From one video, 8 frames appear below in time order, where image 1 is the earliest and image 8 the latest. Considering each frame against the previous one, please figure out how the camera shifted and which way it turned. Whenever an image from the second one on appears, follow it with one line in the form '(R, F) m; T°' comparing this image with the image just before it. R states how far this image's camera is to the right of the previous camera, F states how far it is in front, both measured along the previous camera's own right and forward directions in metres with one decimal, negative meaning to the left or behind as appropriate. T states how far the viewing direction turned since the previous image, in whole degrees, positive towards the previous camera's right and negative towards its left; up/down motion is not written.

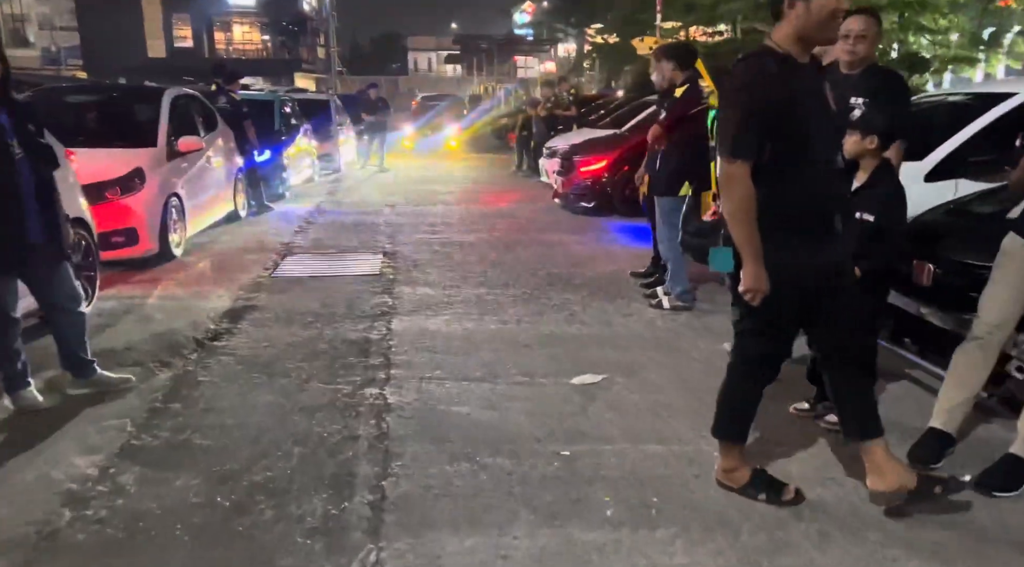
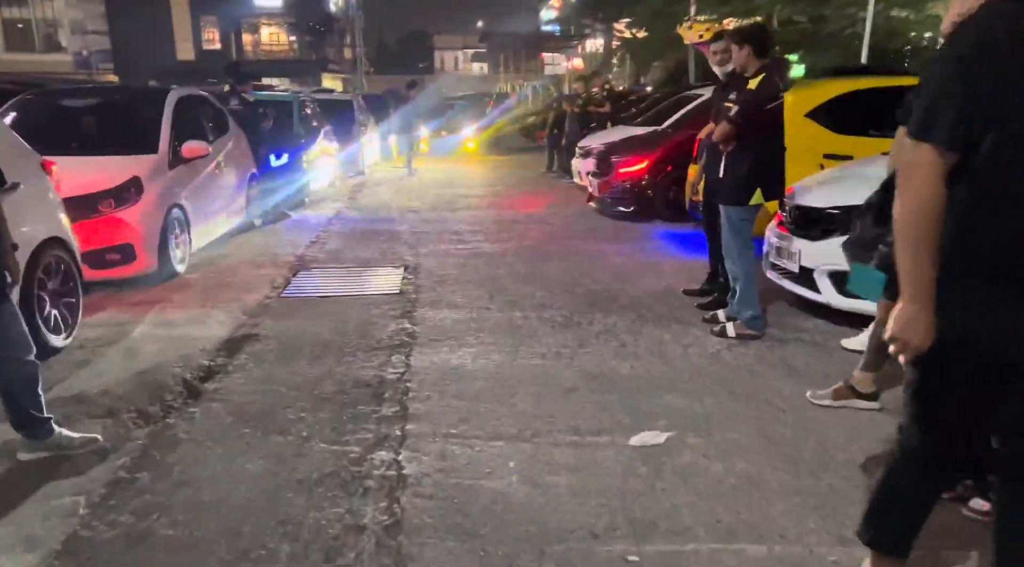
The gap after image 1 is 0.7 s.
(-0.1, +0.8) m; -2°
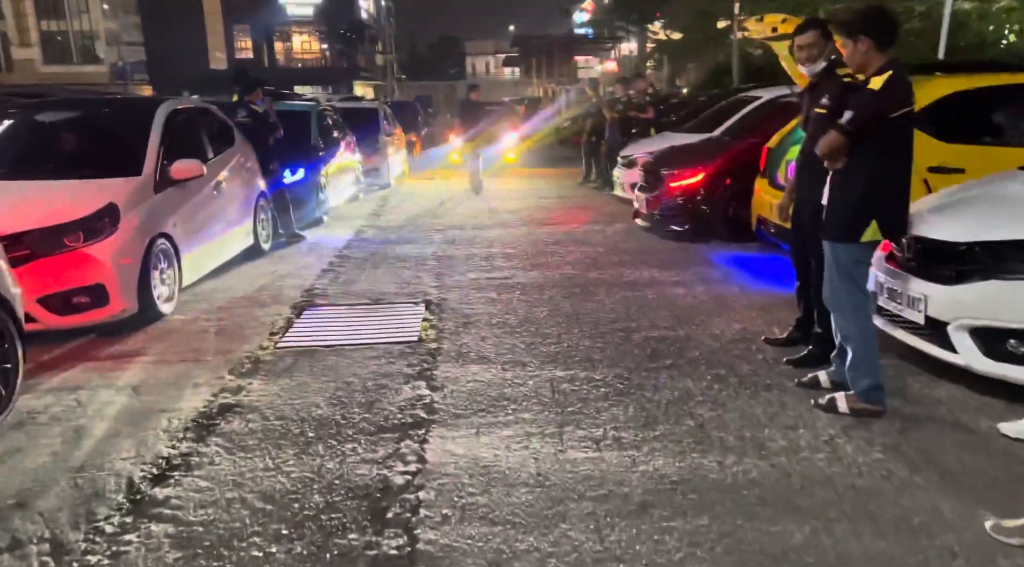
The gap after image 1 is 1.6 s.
(0.0, +1.1) m; -2°
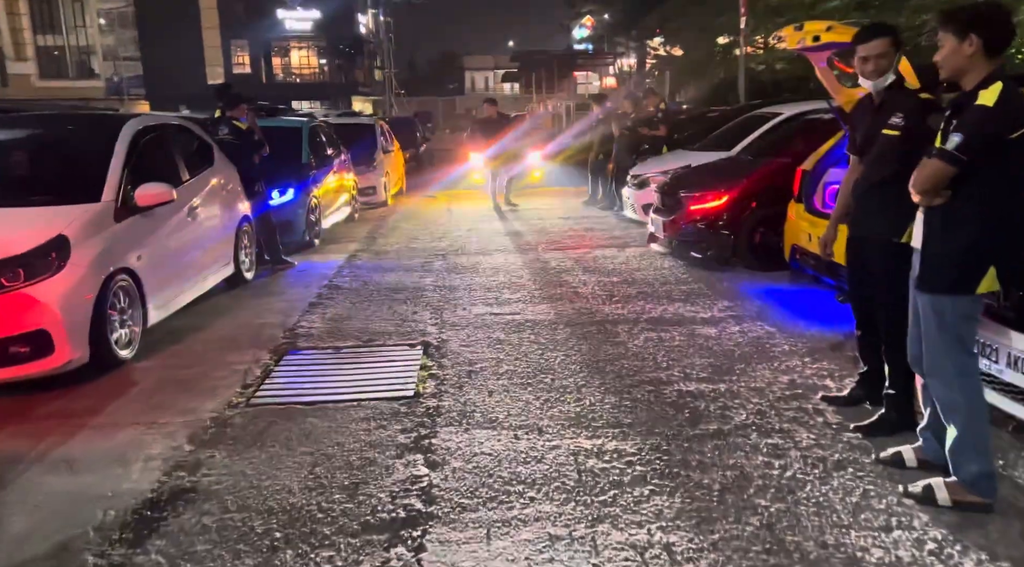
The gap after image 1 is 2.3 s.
(-0.1, +0.8) m; 0°
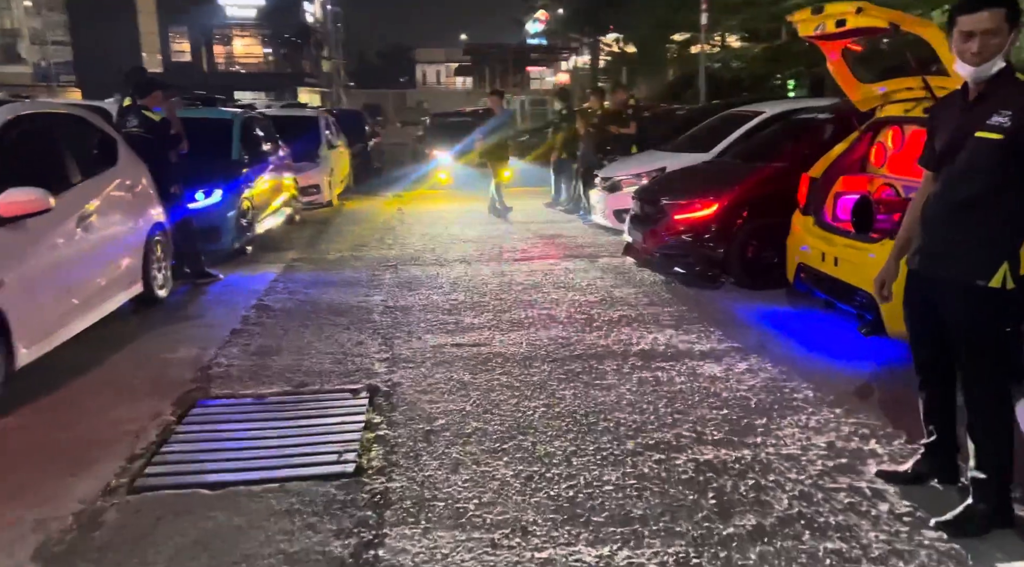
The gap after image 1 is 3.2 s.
(-0.1, +1.1) m; +3°
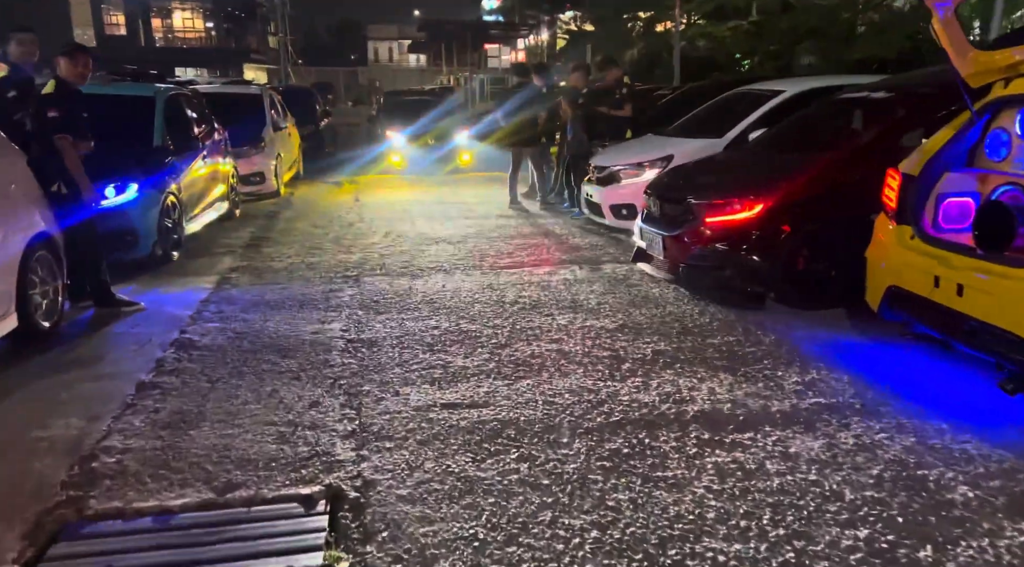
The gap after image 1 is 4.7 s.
(-0.3, +1.5) m; +3°
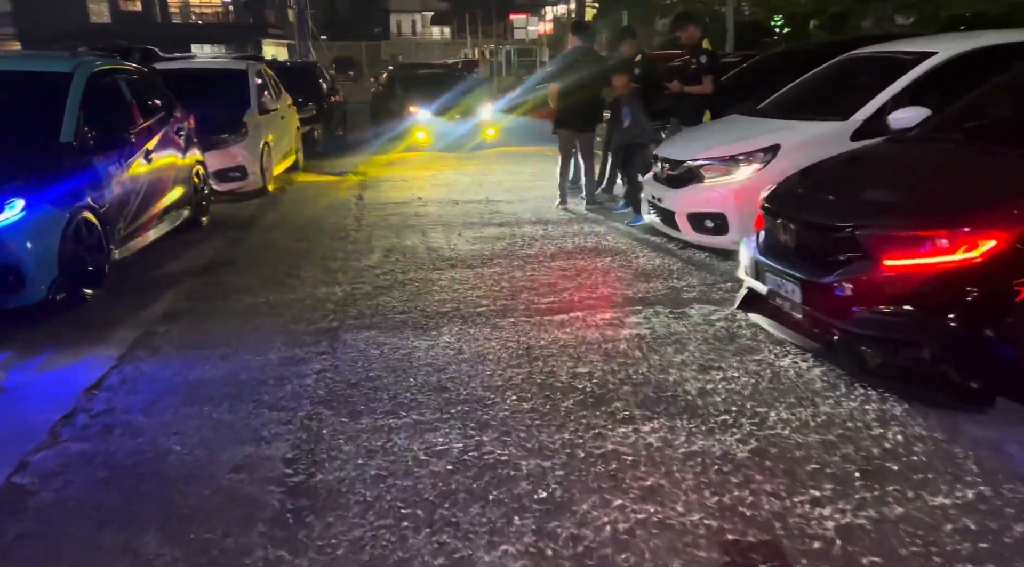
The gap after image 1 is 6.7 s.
(-0.1, +2.3) m; -2°
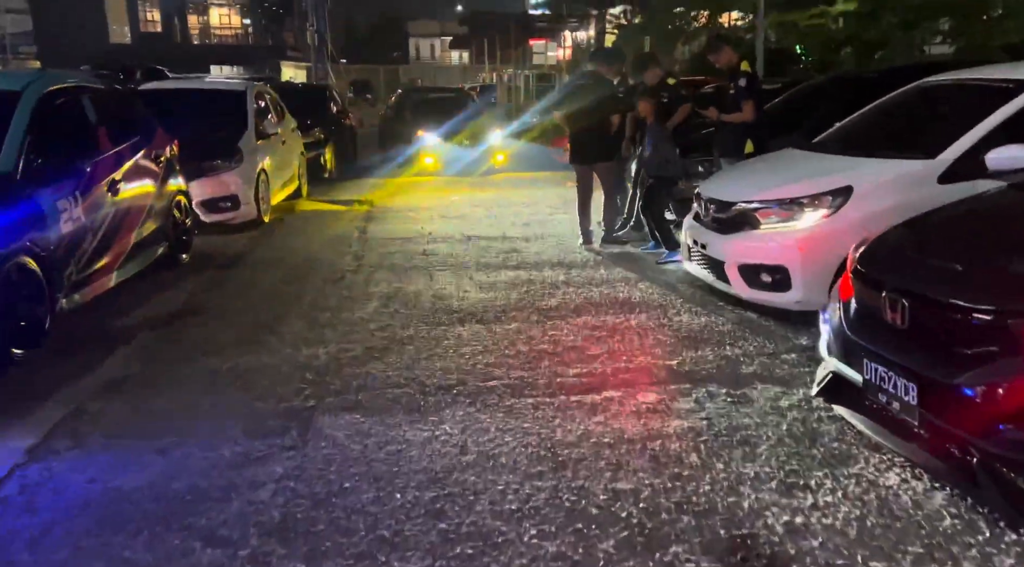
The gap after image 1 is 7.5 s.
(0.0, +1.0) m; -1°
